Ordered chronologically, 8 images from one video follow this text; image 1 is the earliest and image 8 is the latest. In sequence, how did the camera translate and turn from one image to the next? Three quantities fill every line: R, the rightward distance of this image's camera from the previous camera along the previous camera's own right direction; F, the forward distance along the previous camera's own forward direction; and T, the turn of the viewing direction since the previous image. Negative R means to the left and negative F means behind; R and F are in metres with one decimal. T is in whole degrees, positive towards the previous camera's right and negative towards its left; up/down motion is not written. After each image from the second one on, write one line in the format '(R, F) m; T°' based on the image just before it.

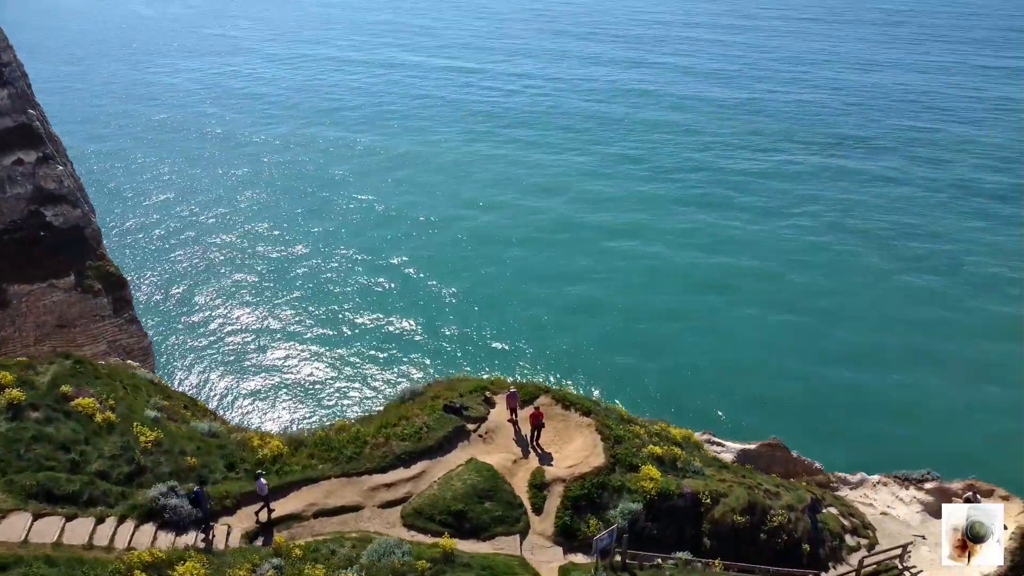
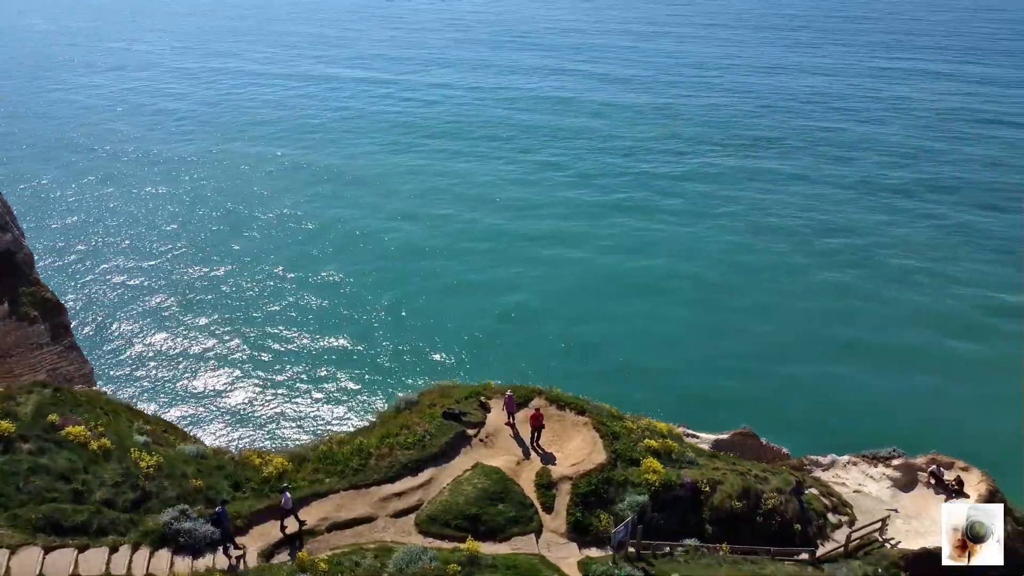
(-1.9, -0.3) m; +5°
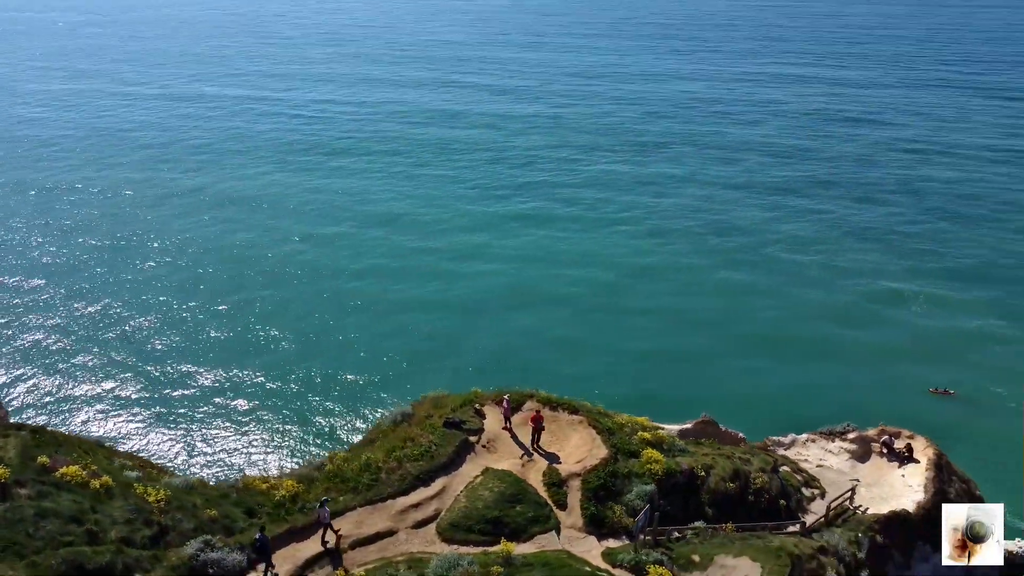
(-2.7, -0.3) m; +7°
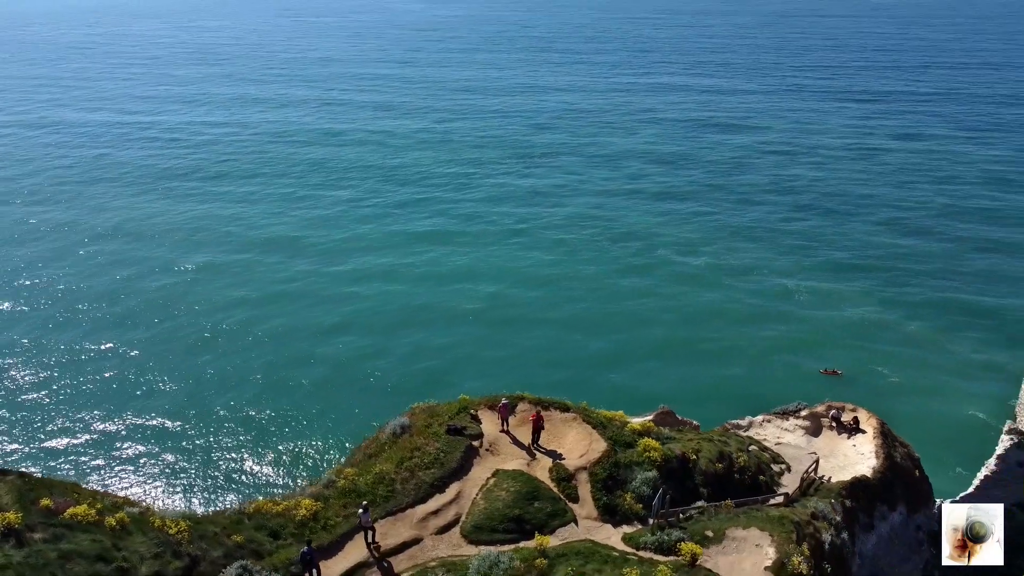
(-3.0, -0.4) m; +8°
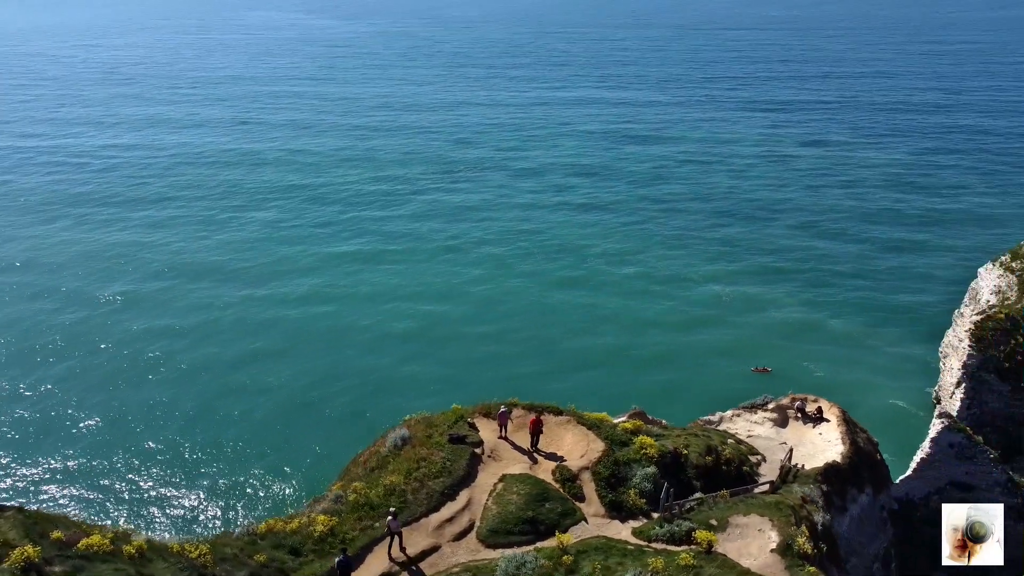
(-2.1, -0.4) m; +5°
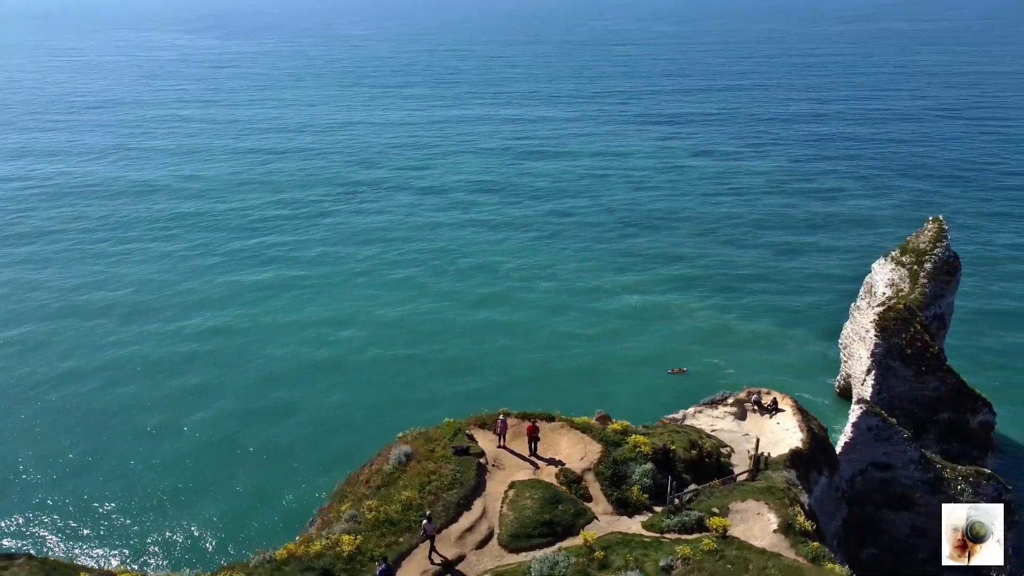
(-2.8, -0.6) m; +7°
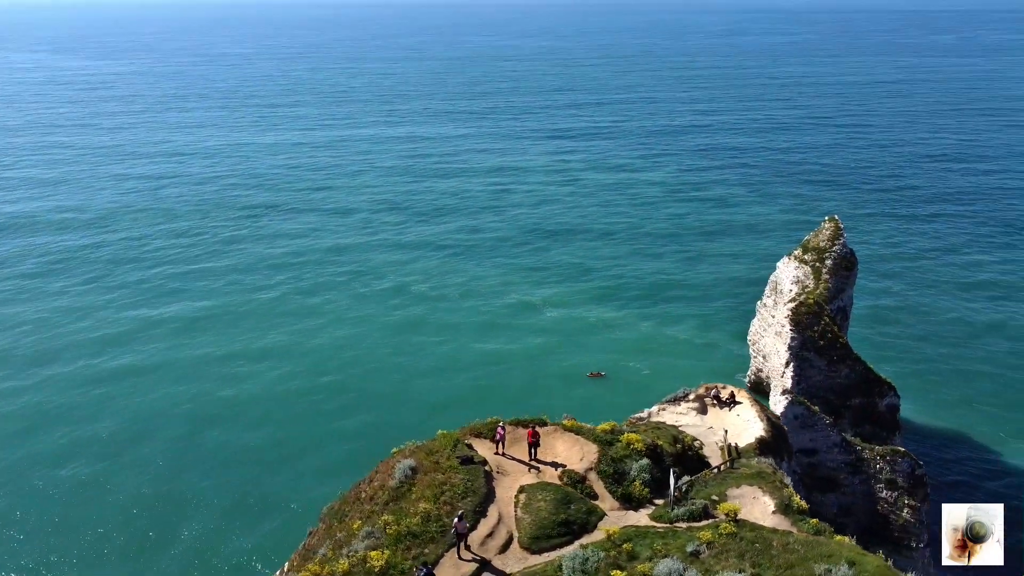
(-2.9, -0.5) m; +7°
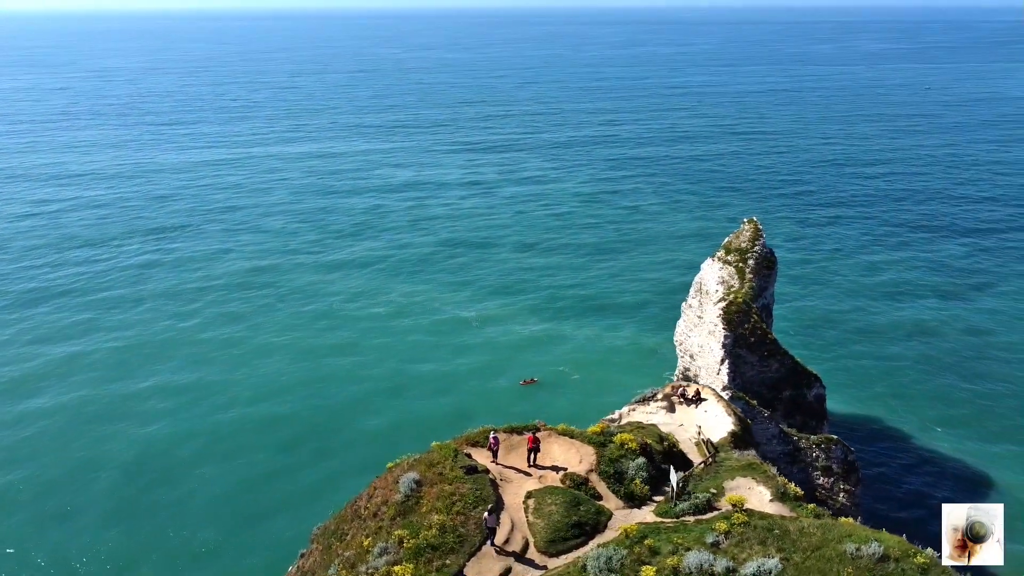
(-2.5, -0.1) m; +6°
